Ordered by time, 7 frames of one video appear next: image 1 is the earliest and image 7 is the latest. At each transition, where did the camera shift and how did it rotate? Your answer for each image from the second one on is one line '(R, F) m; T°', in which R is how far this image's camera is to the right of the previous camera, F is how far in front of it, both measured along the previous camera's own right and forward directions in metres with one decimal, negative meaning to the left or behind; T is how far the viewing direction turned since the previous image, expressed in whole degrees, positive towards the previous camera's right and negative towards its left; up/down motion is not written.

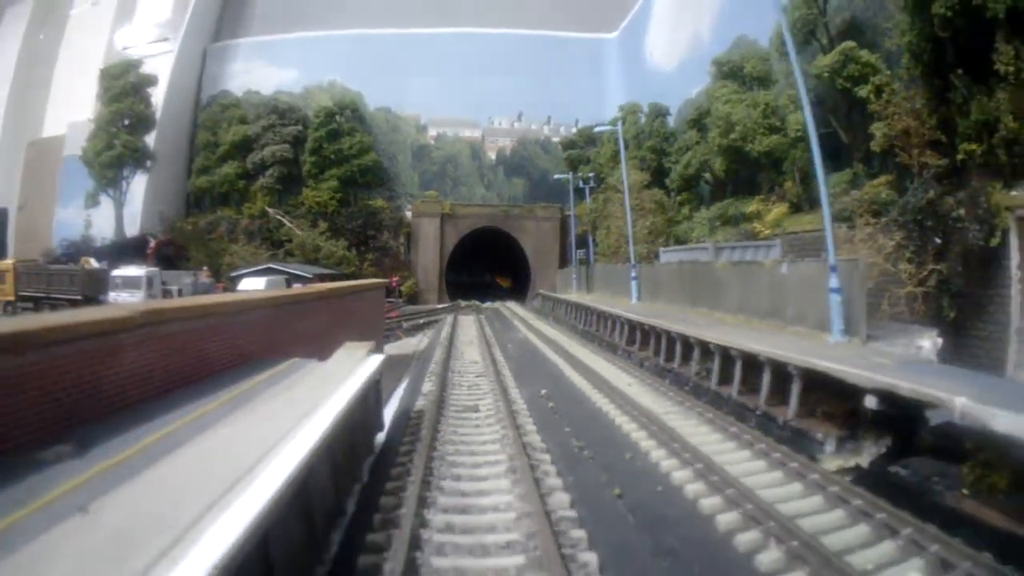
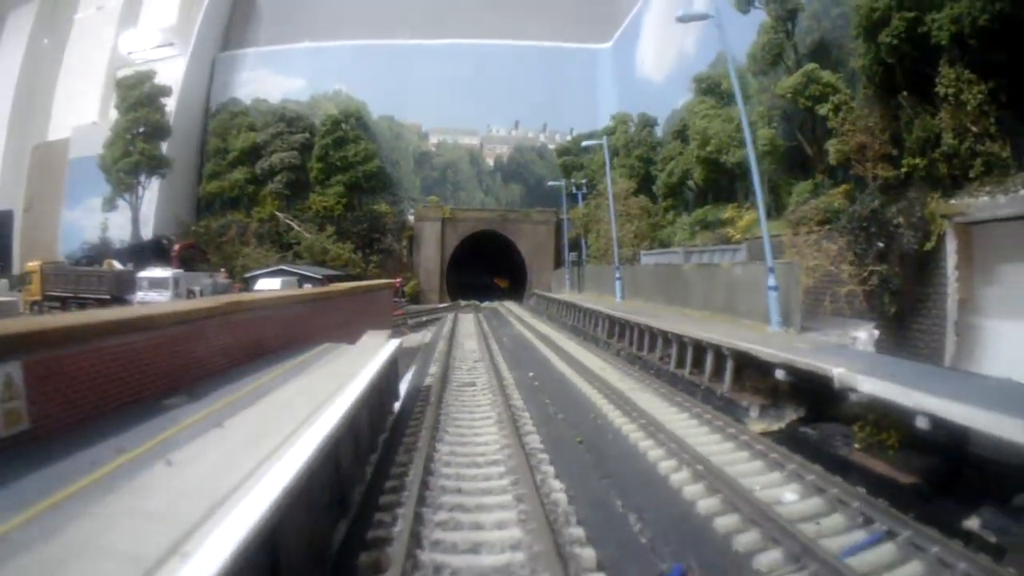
(+0.1, -0.8) m; 0°
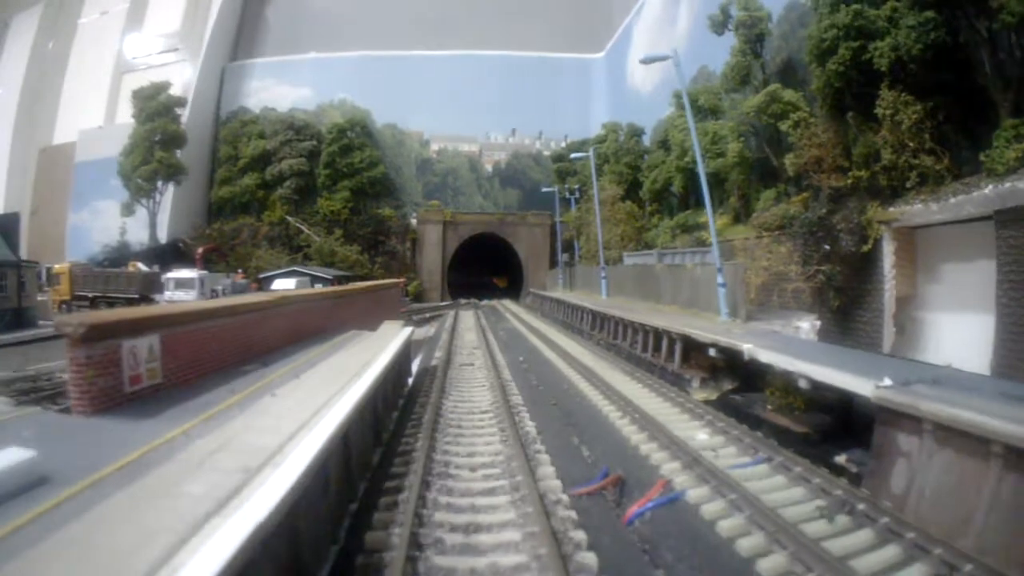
(+0.1, -0.9) m; 0°
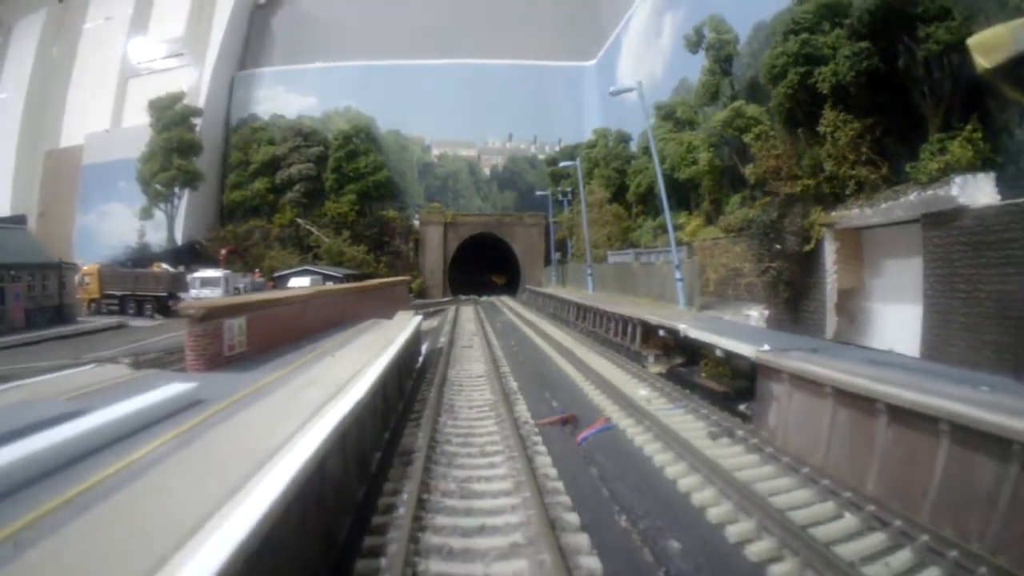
(+0.1, -1.1) m; 0°
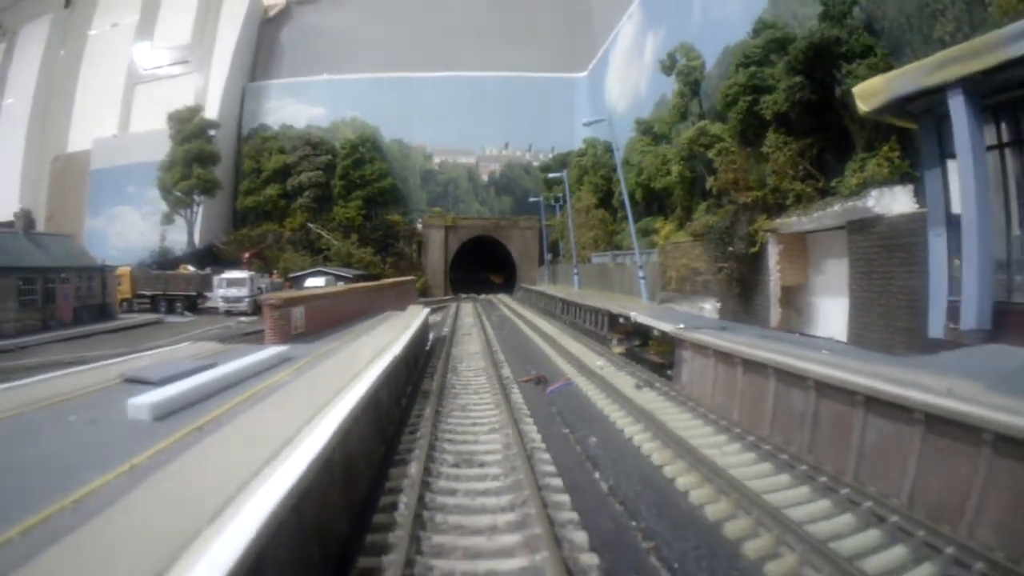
(+0.1, -1.4) m; 0°
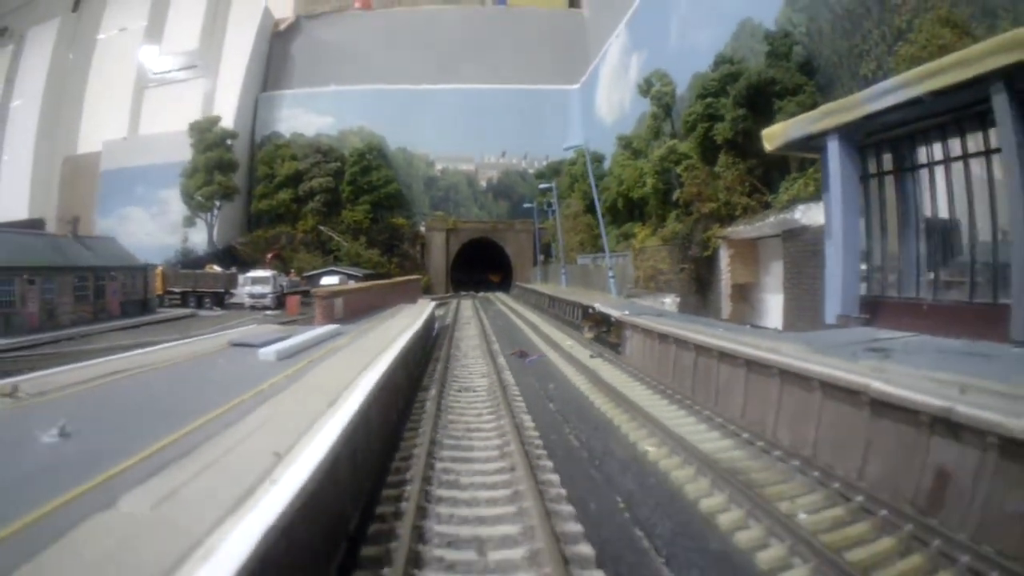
(+0.1, -1.7) m; 0°
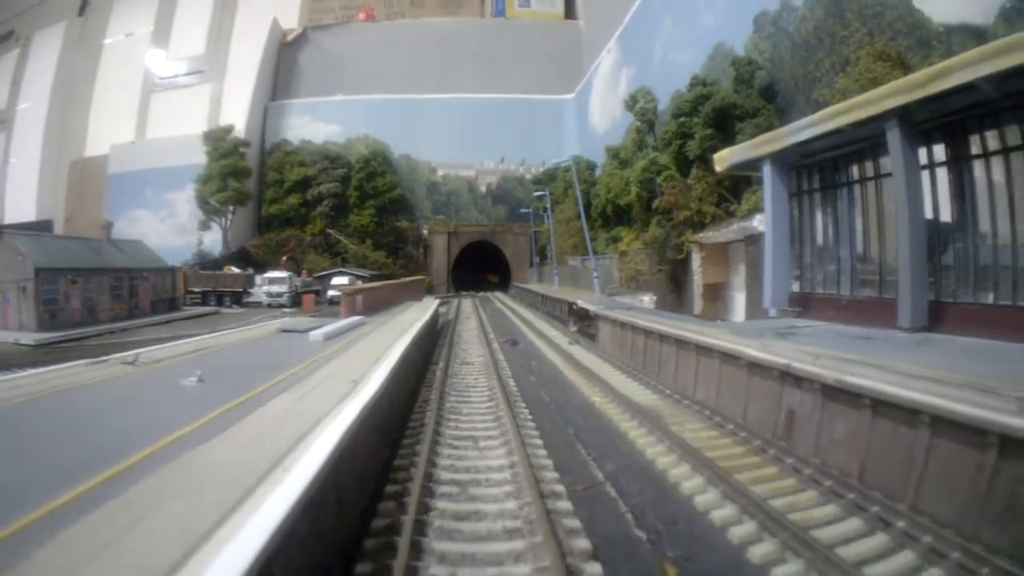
(+0.1, -1.3) m; 0°
